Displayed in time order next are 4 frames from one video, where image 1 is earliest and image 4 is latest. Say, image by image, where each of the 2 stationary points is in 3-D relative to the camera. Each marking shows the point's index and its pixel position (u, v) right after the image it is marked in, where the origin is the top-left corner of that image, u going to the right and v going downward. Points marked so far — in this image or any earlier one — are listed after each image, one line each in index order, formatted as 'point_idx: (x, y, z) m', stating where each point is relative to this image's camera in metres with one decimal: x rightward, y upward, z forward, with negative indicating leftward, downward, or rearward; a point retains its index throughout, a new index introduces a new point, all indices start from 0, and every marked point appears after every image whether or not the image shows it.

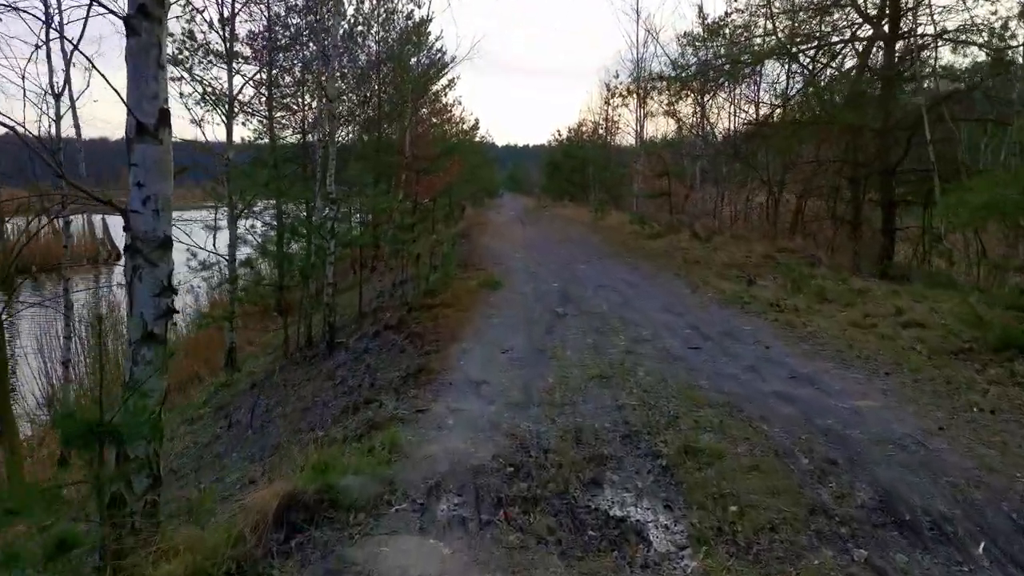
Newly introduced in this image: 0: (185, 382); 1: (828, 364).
0: (-6.4, -1.8, +14.5) m
1: (+2.7, -0.7, +6.3) m
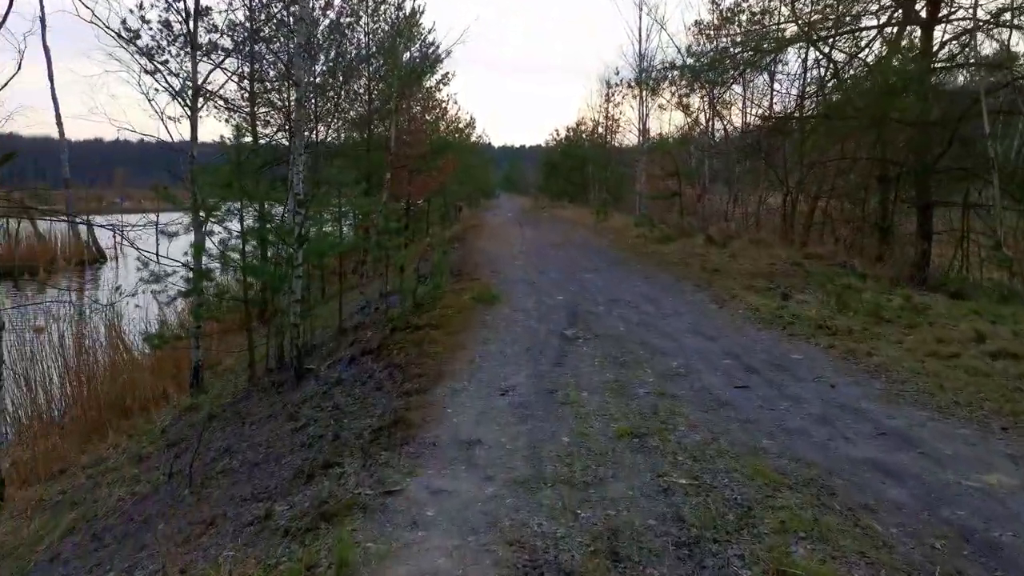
0: (-6.4, -2.0, +13.1) m
1: (+2.8, -0.8, +4.9) m
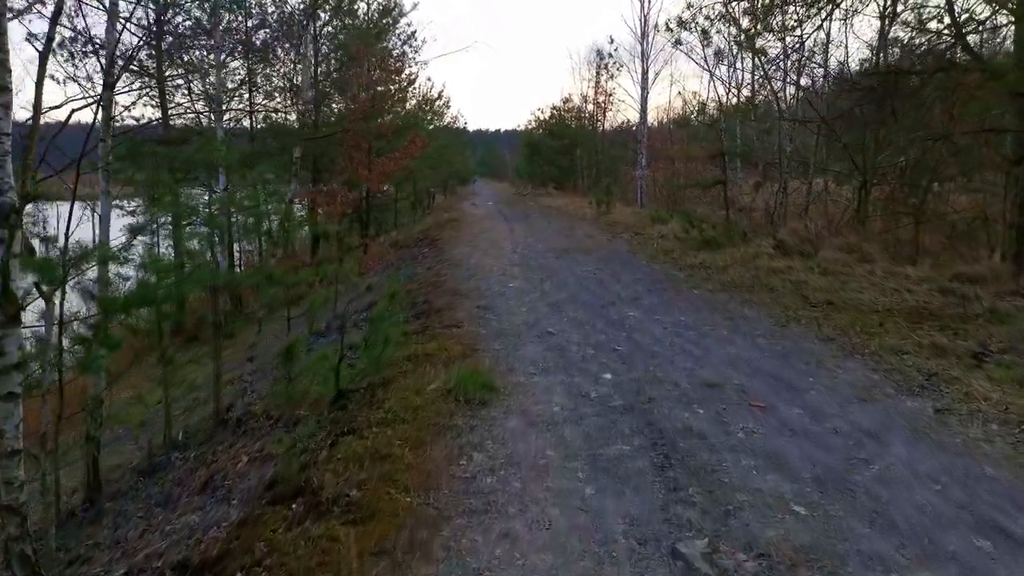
0: (-6.5, -2.5, +8.2) m
1: (+3.0, -1.5, +0.4) m
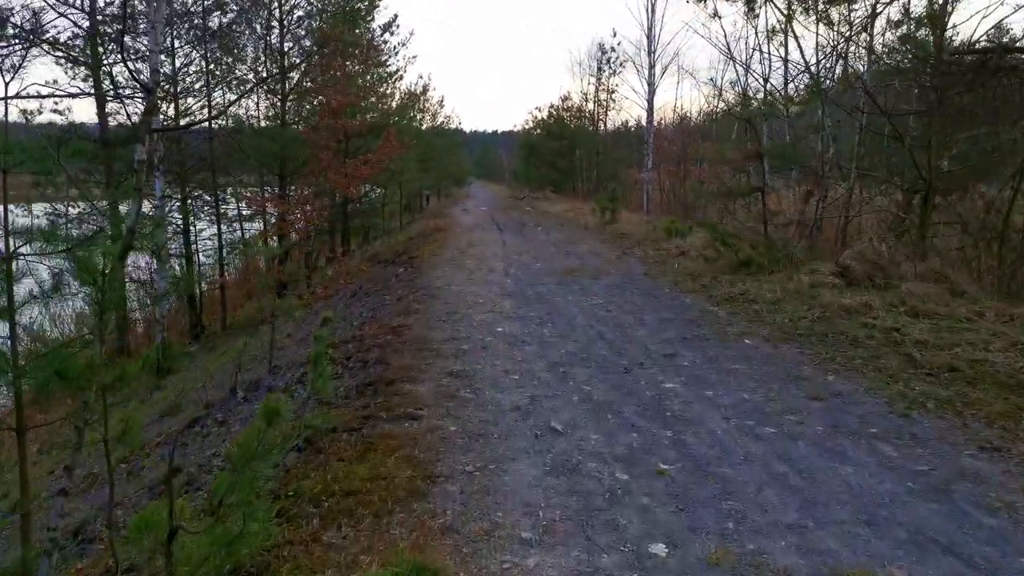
0: (-6.6, -3.0, +5.7) m
1: (+2.9, -1.9, -2.1) m
